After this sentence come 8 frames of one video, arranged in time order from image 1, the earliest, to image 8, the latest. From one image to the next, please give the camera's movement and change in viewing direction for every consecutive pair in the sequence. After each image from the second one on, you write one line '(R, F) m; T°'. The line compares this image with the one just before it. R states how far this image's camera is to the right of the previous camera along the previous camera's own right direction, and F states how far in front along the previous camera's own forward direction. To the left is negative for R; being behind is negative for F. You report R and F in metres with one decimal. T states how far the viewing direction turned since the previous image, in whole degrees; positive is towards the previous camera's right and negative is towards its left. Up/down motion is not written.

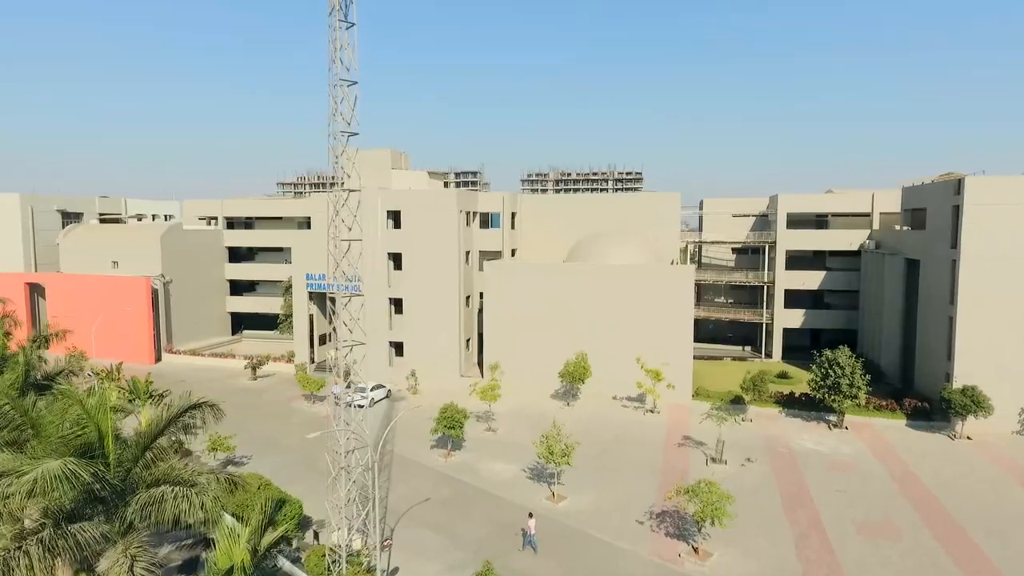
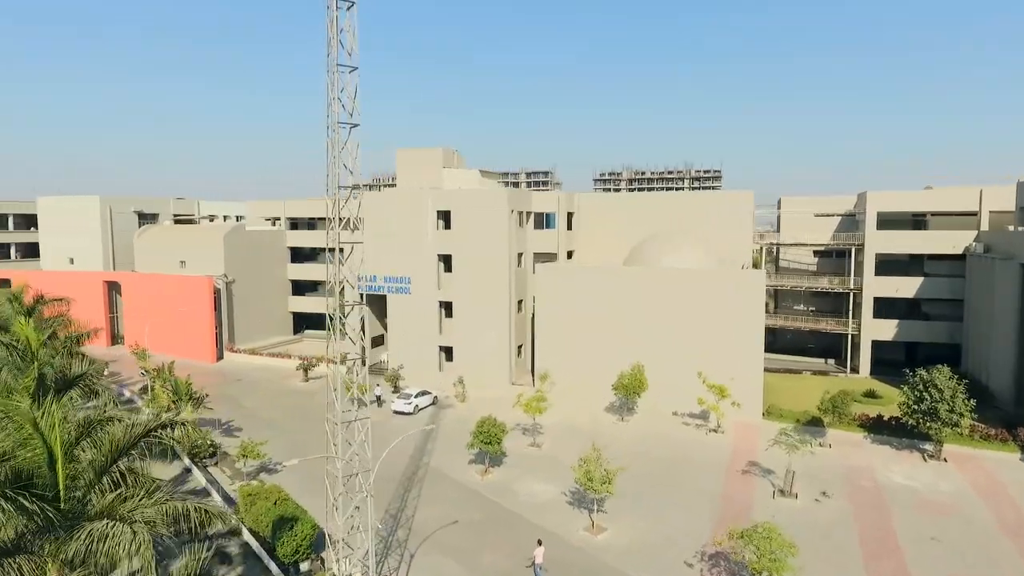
(+1.4, +2.1) m; -7°
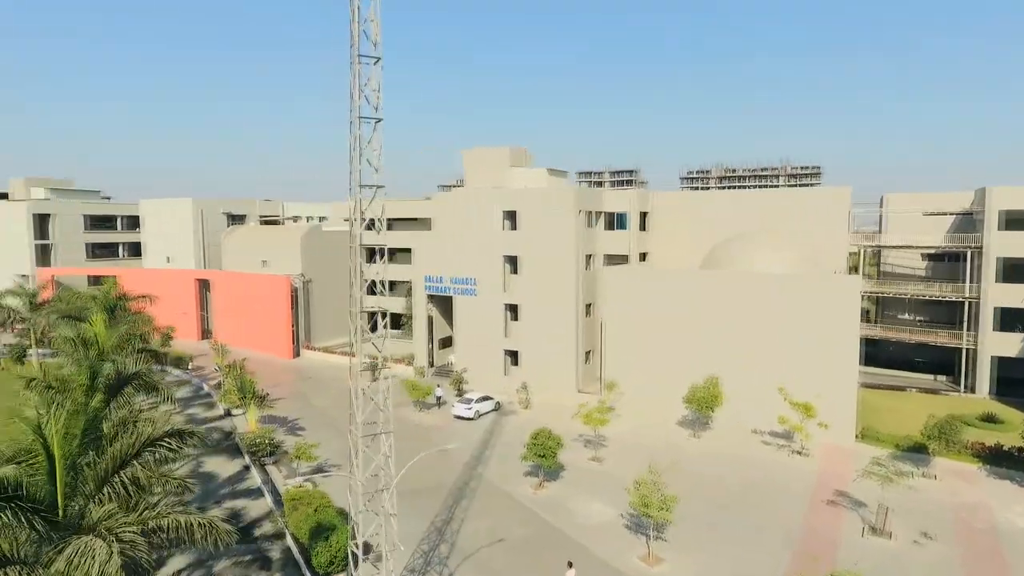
(+1.2, +1.5) m; -8°
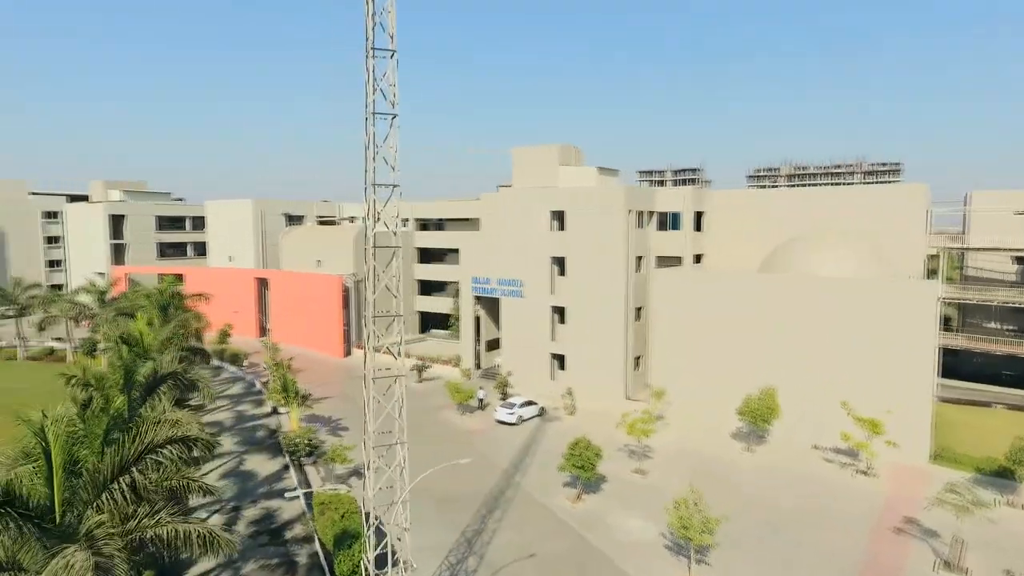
(+0.9, +1.0) m; -6°
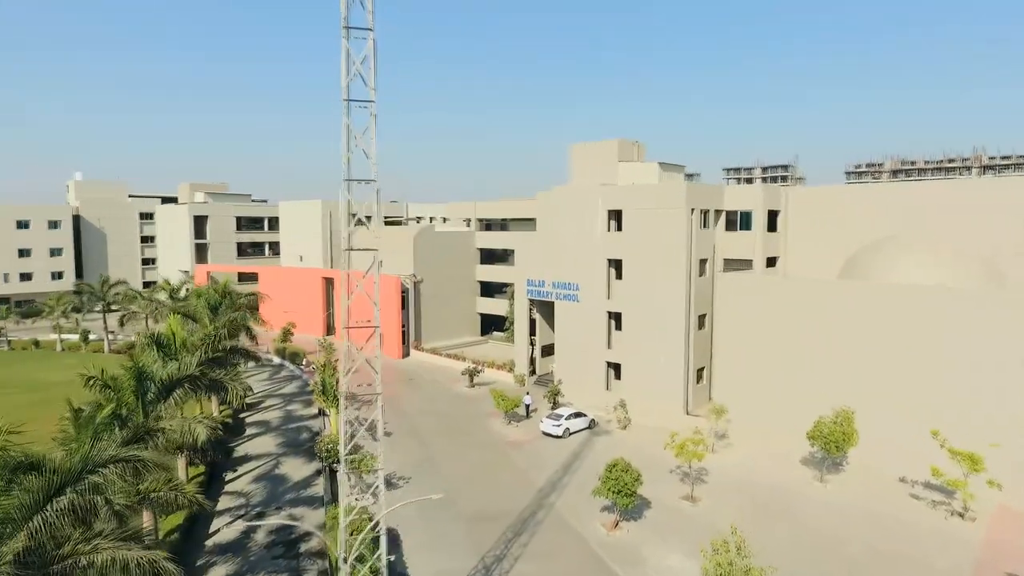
(+1.8, +1.9) m; -8°
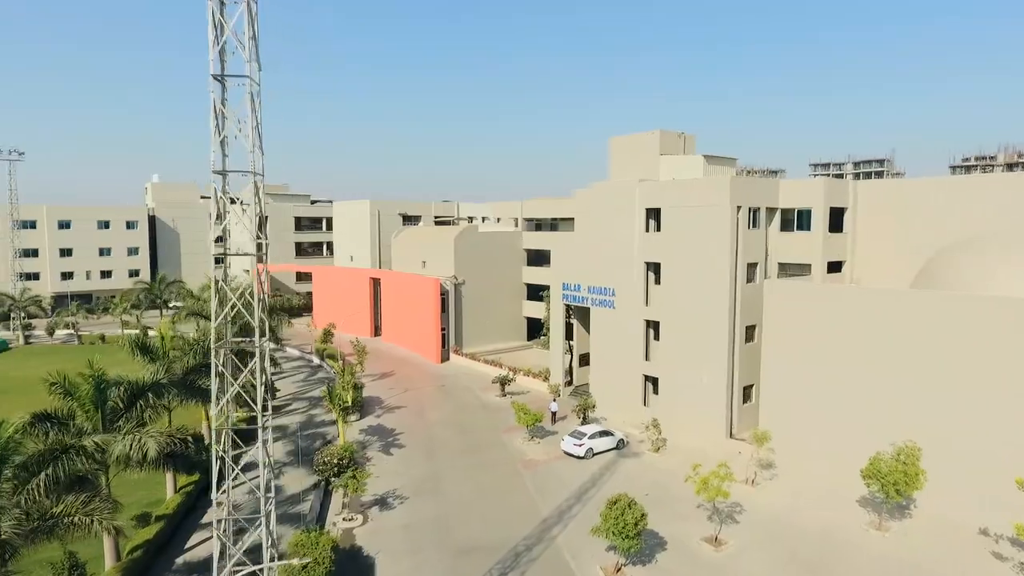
(+2.7, +2.5) m; -8°
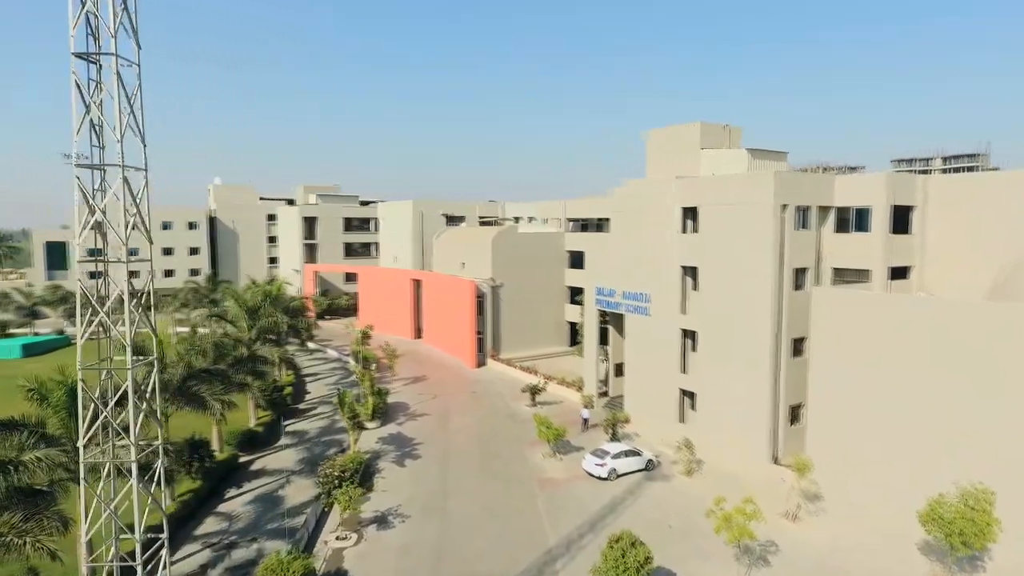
(+1.9, +1.9) m; -6°
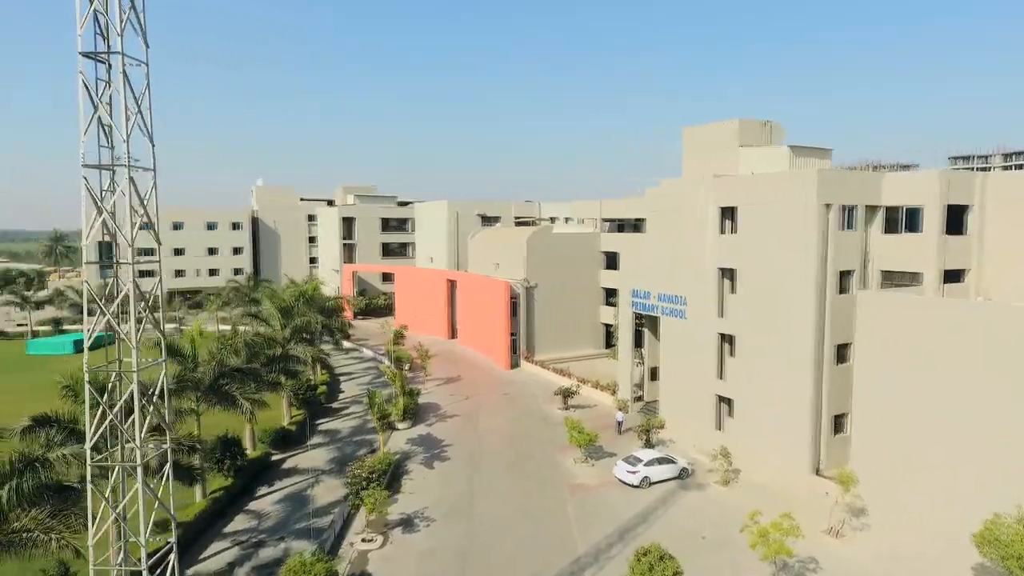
(+0.3, +0.4) m; -3°
